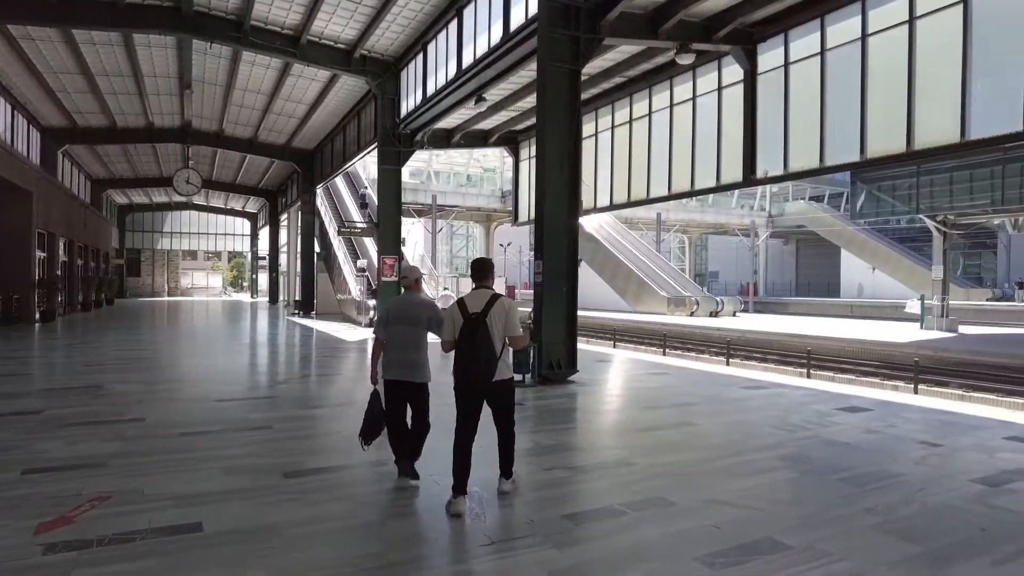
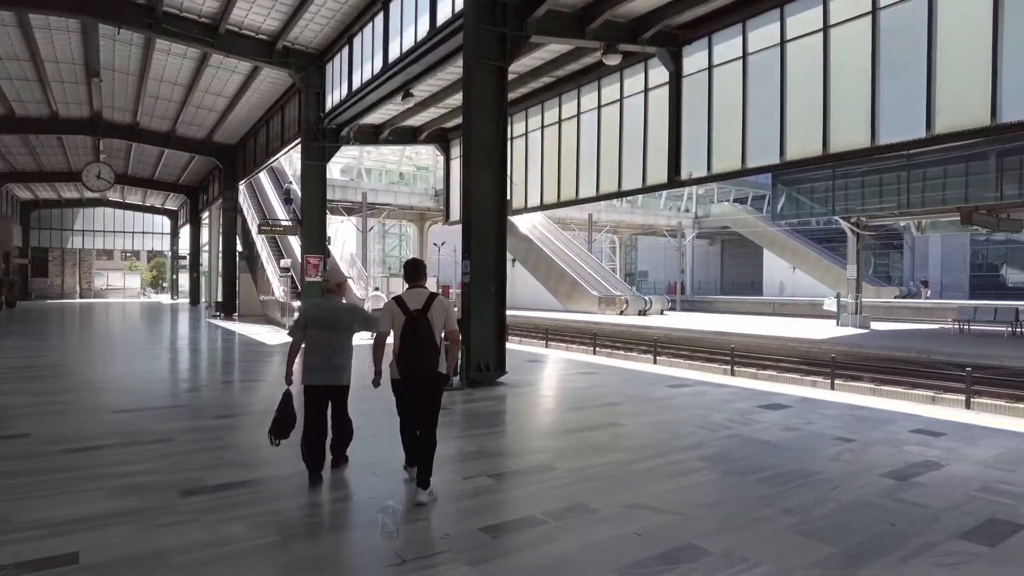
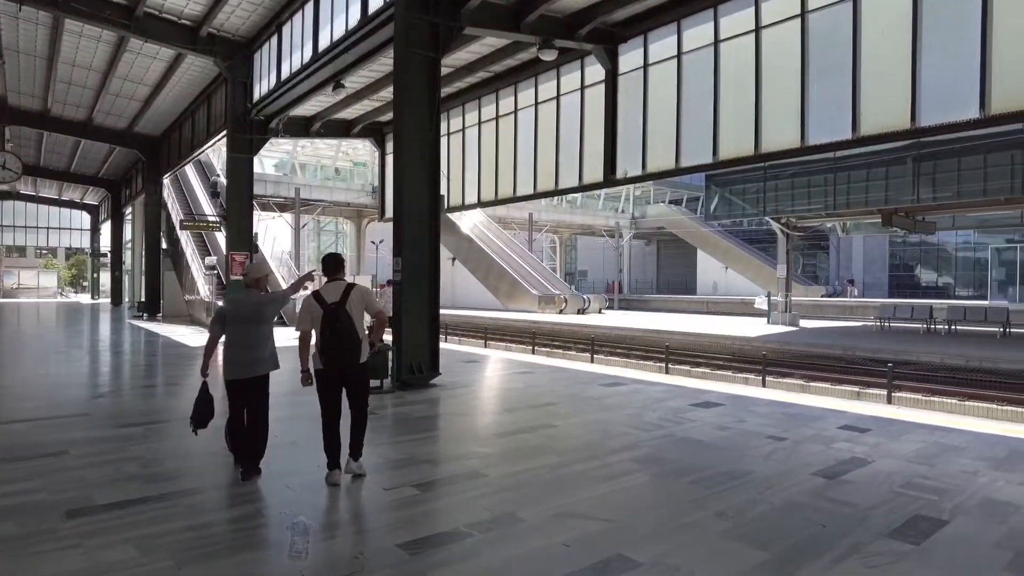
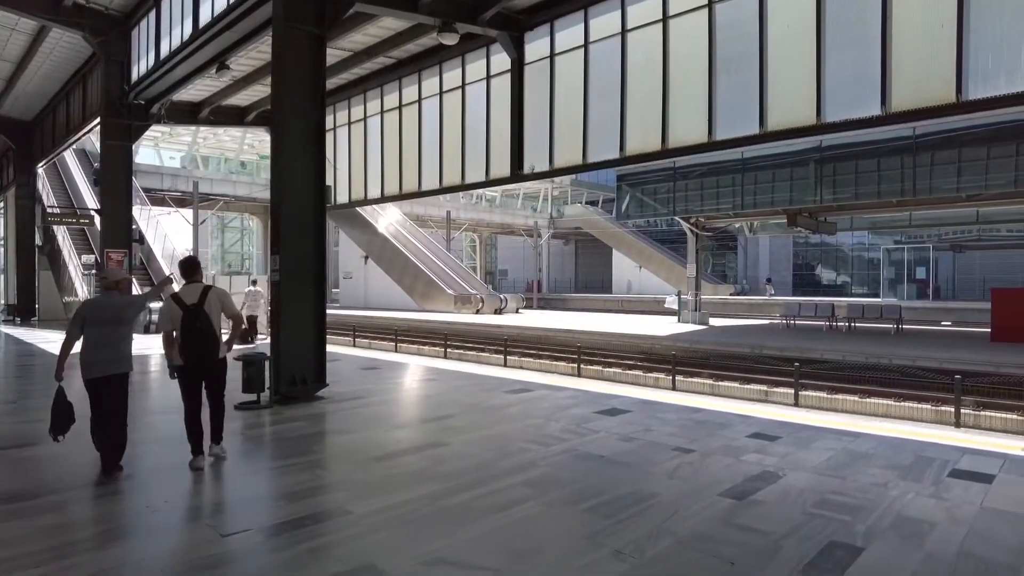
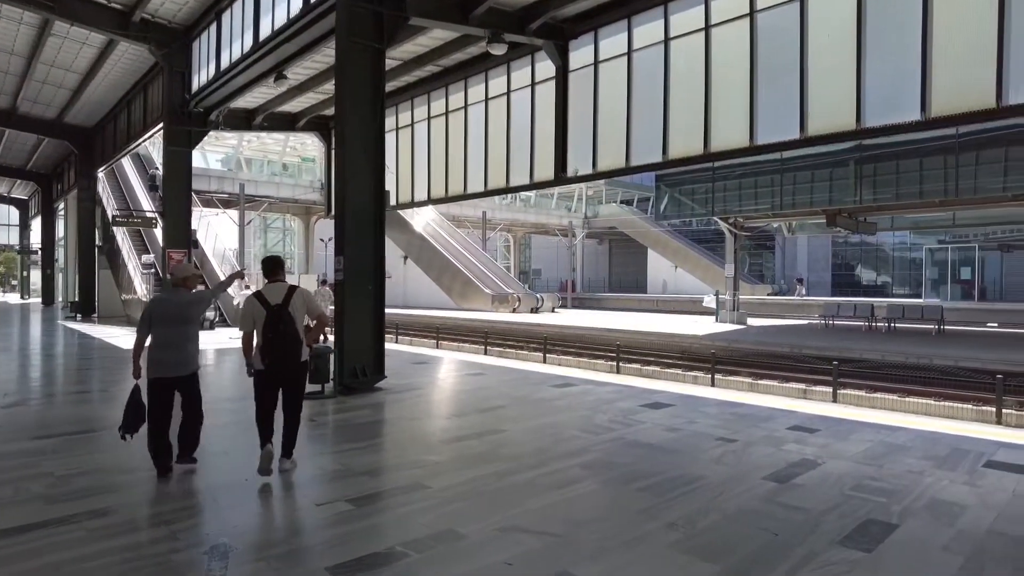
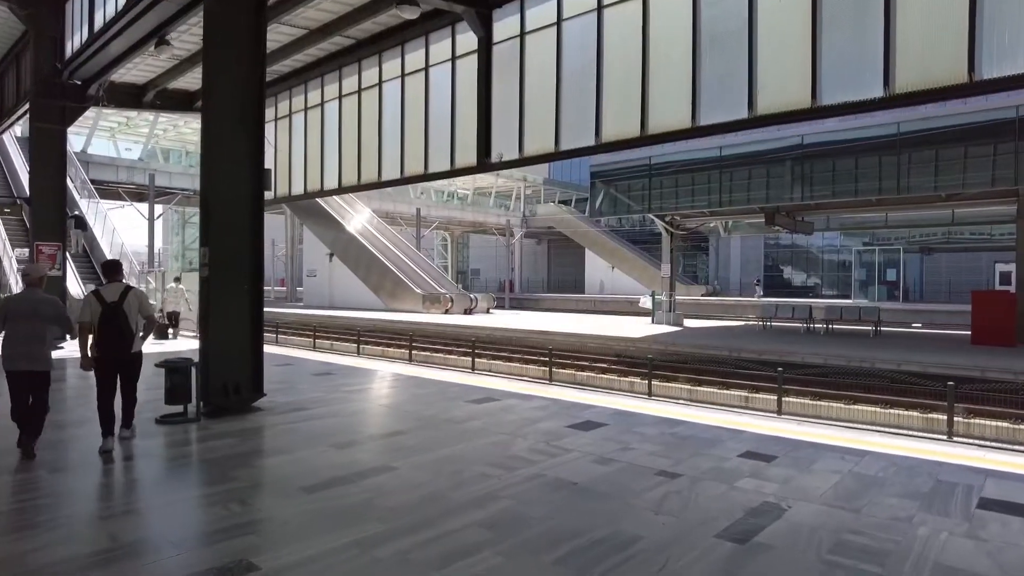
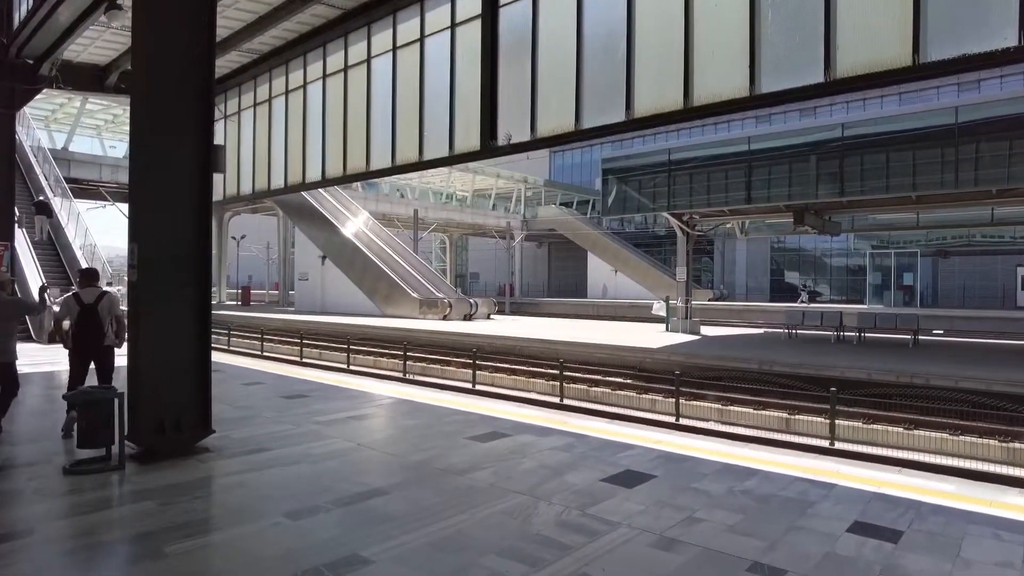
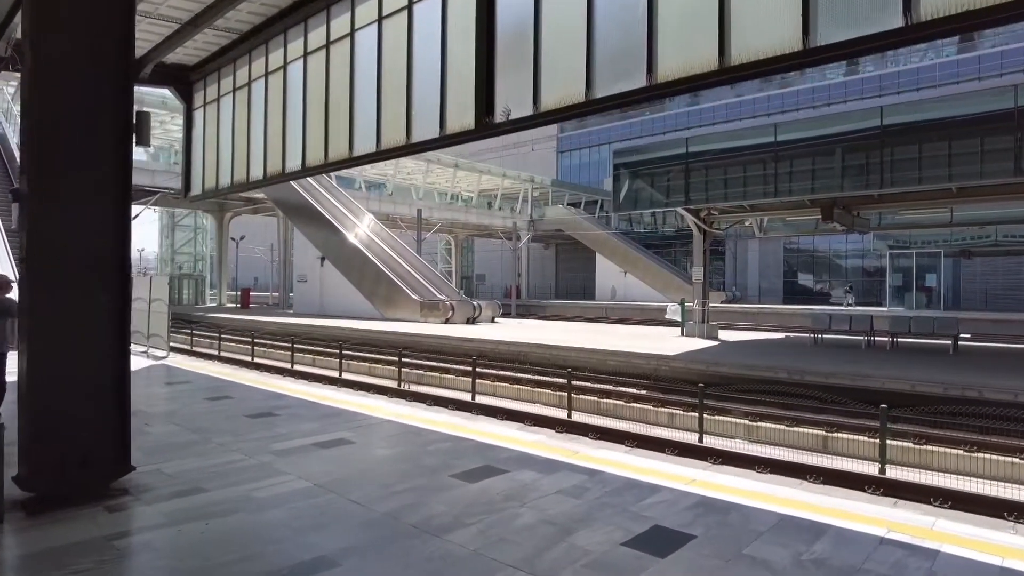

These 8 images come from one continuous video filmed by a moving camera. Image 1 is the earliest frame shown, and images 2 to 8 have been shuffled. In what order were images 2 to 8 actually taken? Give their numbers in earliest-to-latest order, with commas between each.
2, 3, 5, 4, 6, 7, 8
